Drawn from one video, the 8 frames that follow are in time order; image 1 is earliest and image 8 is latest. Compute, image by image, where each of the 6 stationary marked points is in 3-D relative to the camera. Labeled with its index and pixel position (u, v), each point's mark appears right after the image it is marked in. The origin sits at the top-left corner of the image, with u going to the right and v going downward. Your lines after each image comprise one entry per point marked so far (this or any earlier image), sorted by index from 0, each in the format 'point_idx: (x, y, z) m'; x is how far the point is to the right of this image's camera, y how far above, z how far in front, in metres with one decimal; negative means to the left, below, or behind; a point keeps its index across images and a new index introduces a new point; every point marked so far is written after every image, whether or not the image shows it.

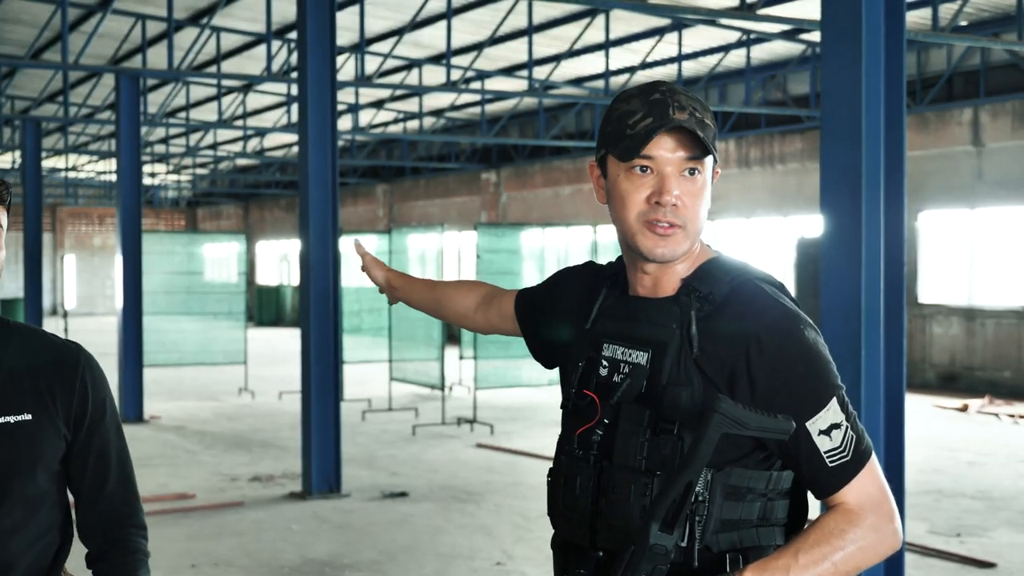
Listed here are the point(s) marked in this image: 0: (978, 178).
0: (+9.3, +2.2, +16.1) m
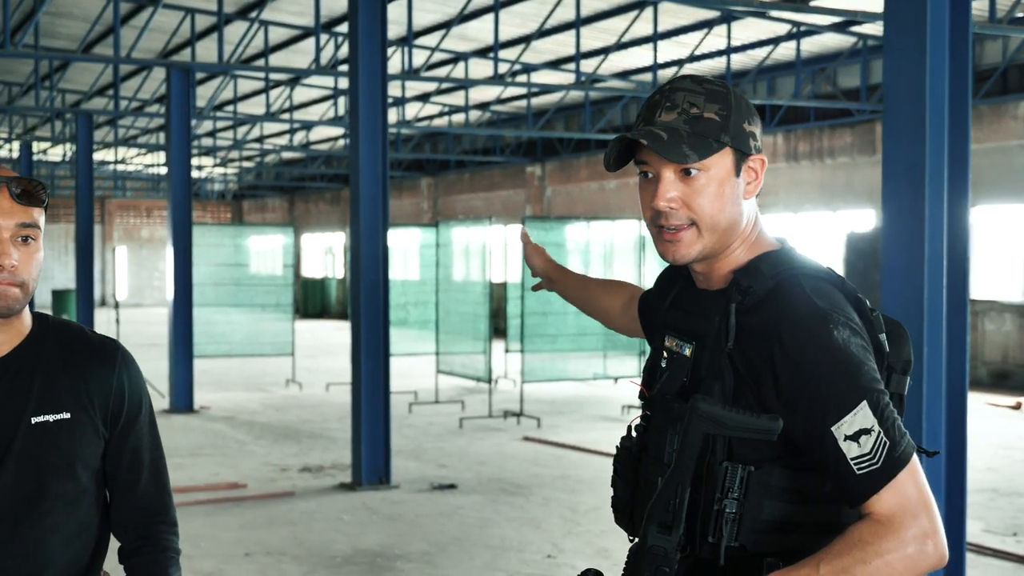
0: (+9.8, +2.2, +15.8) m
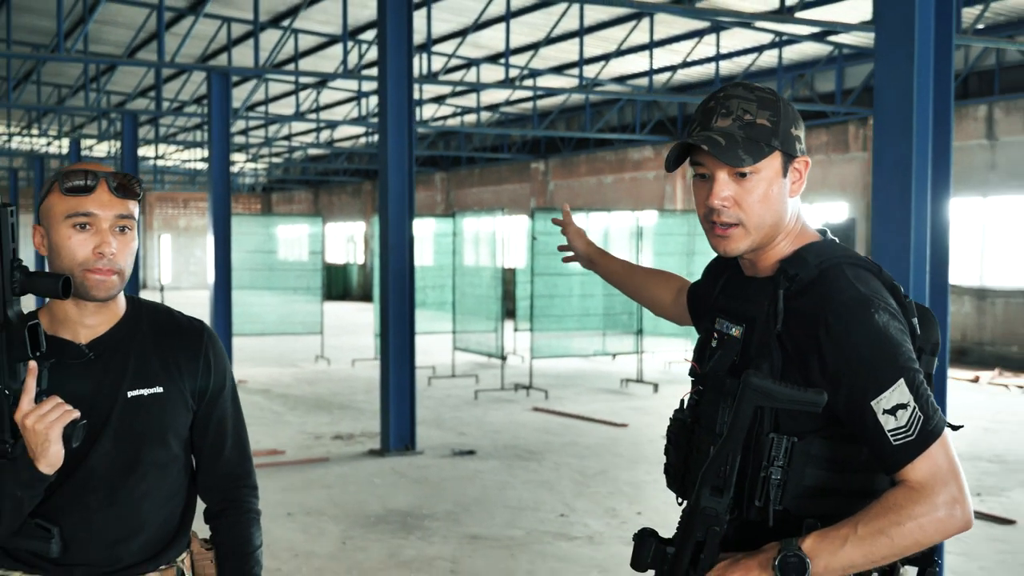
0: (+9.7, +2.5, +16.6) m
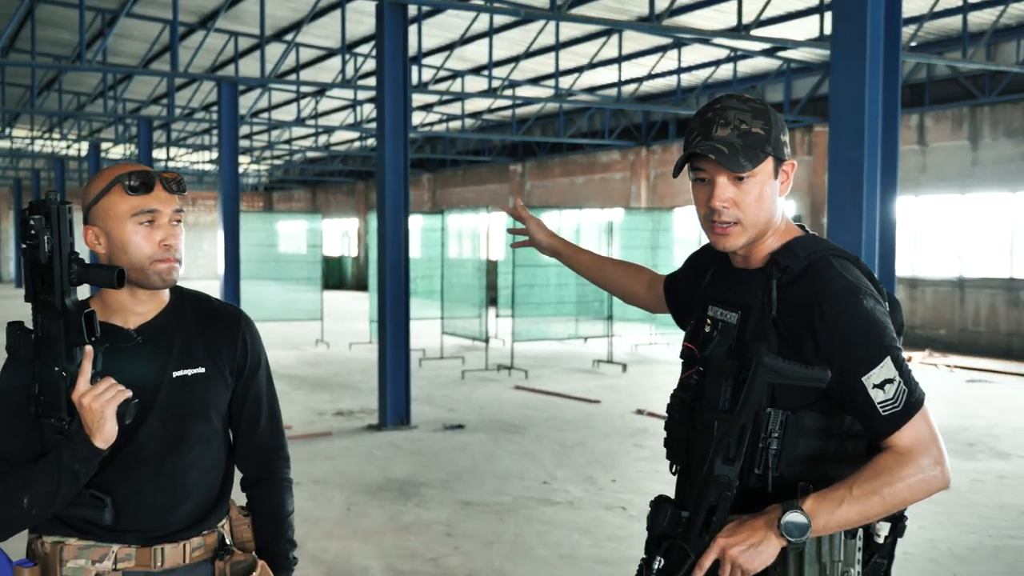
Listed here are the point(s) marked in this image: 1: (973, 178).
0: (+9.0, +2.6, +17.6) m
1: (+9.3, +2.2, +16.3) m
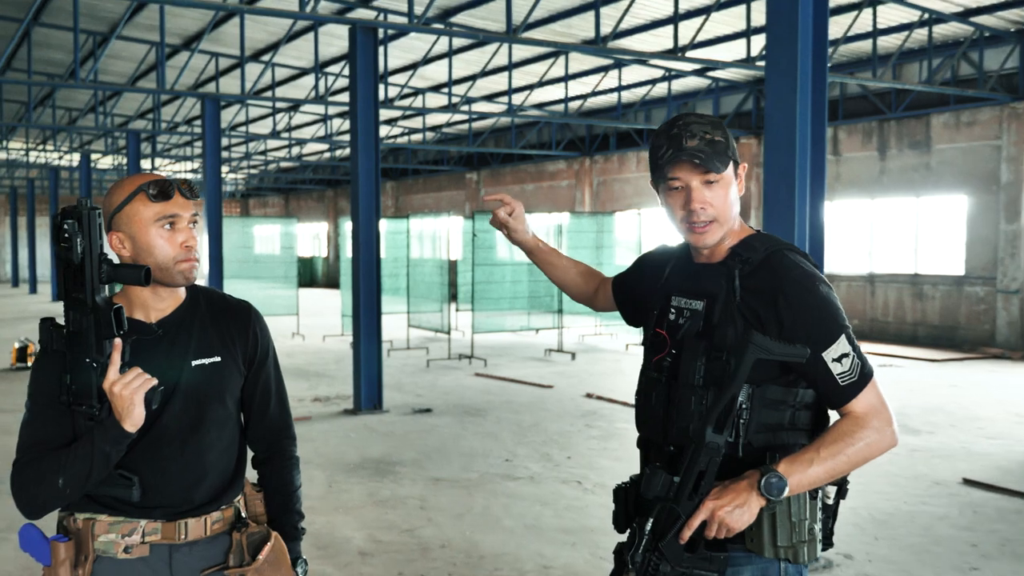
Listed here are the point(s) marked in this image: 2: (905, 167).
0: (+7.9, +2.6, +18.9) m
1: (+8.2, +2.3, +17.6) m
2: (+8.5, +2.6, +17.1) m
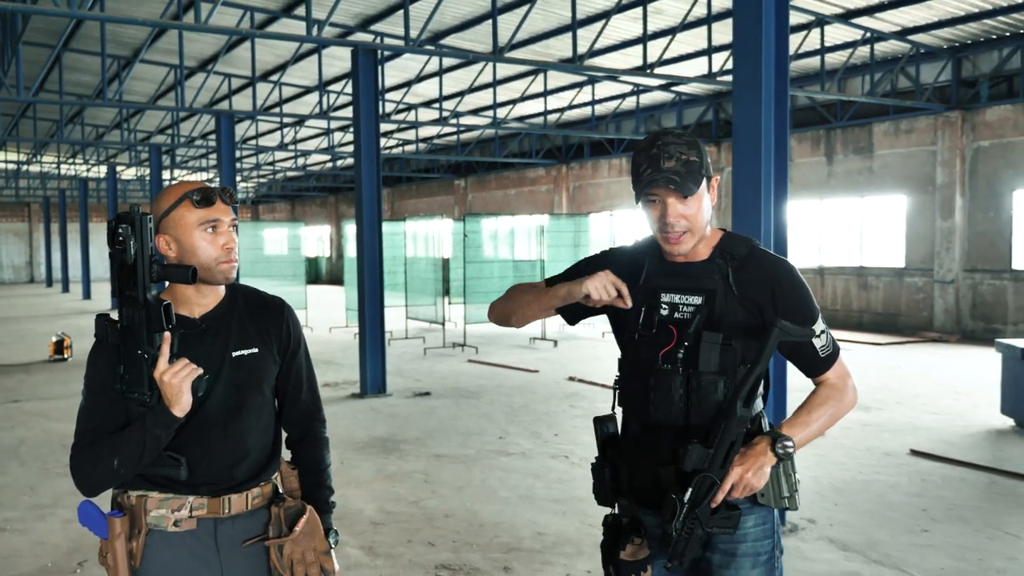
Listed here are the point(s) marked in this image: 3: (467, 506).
0: (+7.3, +2.8, +20.0) m
1: (+7.7, +2.4, +18.7) m
2: (+8.0, +2.7, +18.2) m
3: (-0.3, -1.7, +6.3) m
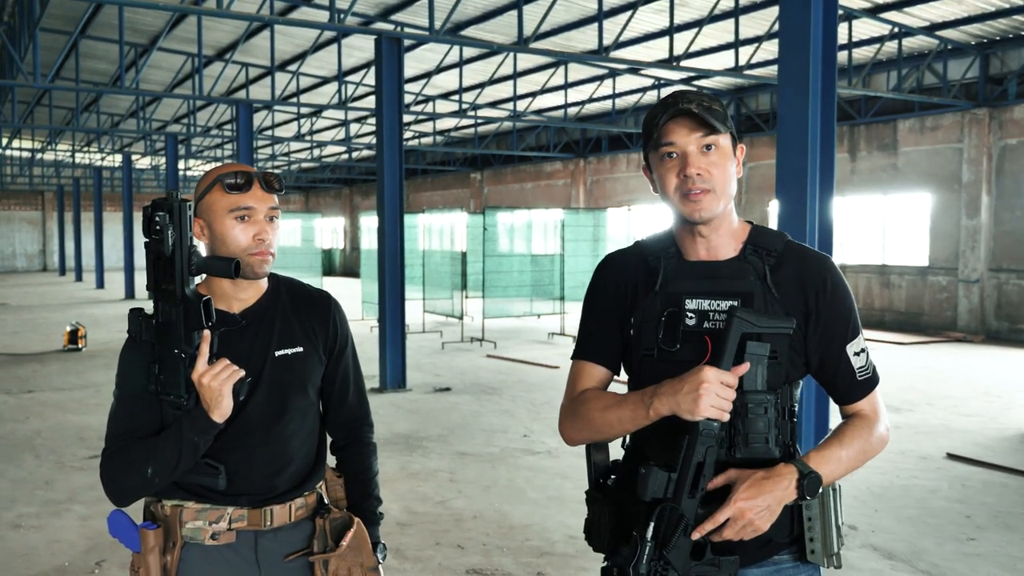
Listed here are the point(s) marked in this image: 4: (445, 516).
0: (+7.5, +2.8, +19.9) m
1: (+7.9, +2.4, +18.6) m
2: (+8.2, +2.7, +18.1) m
3: (-0.2, -1.7, +6.2) m
4: (-0.5, -1.7, +6.0) m
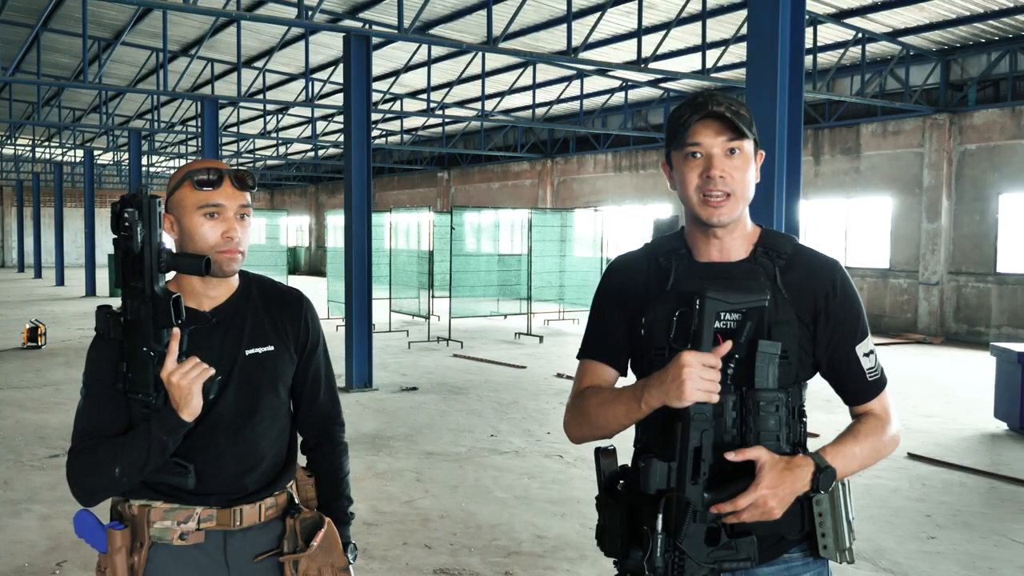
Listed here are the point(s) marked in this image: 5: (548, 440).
0: (+6.7, +2.8, +20.2) m
1: (+7.1, +2.4, +18.9) m
2: (+7.5, +2.7, +18.4) m
3: (-0.4, -1.7, +6.2) m
4: (-0.8, -1.7, +6.0) m
5: (+0.2, -1.5, +8.1) m
